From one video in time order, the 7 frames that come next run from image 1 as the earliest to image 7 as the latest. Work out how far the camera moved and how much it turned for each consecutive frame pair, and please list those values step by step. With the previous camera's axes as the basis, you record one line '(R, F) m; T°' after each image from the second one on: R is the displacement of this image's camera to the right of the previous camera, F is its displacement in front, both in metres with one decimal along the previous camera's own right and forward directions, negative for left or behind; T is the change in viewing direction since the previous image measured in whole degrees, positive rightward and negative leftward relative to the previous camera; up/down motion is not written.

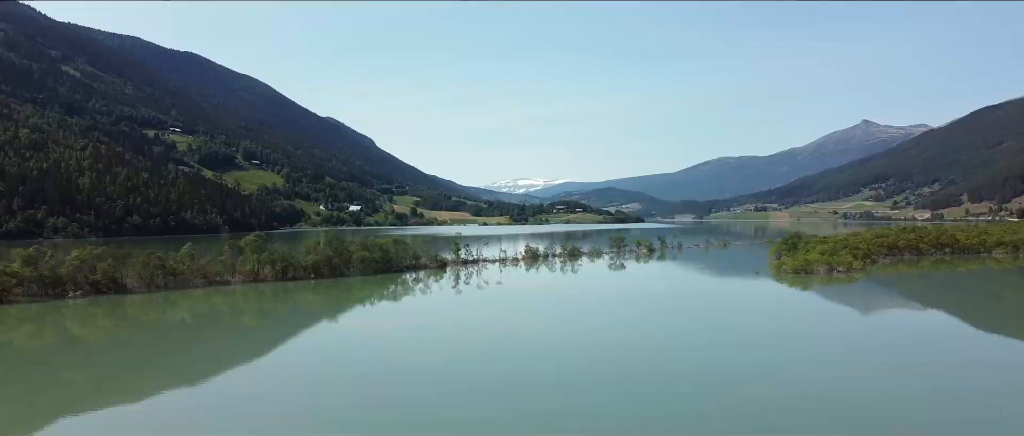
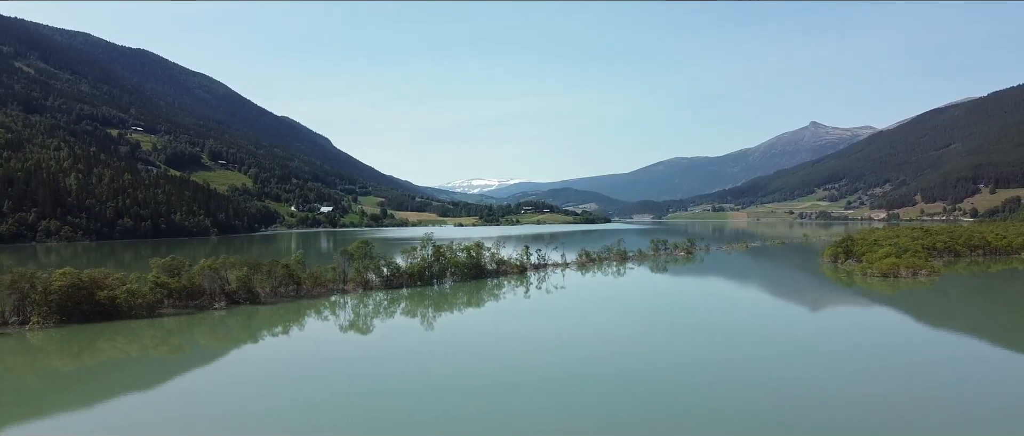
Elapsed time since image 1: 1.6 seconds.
(-6.7, +0.6) m; +2°
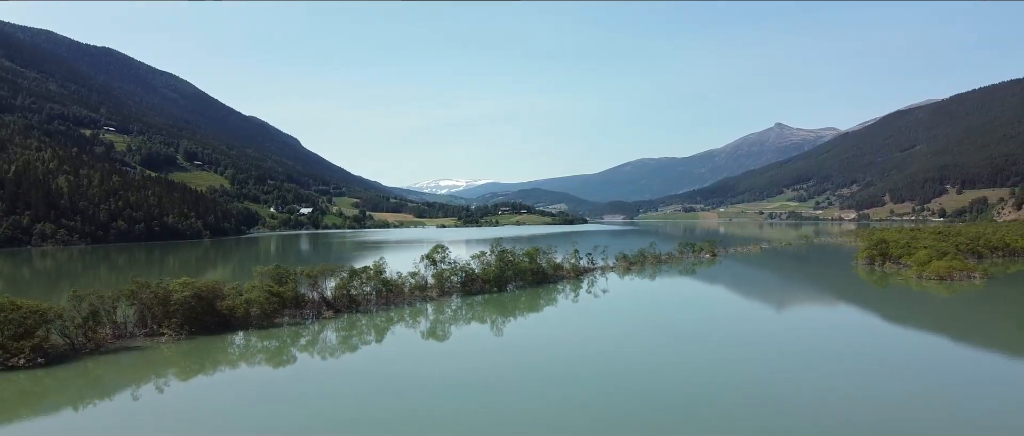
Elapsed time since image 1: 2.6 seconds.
(-4.6, +0.3) m; +1°
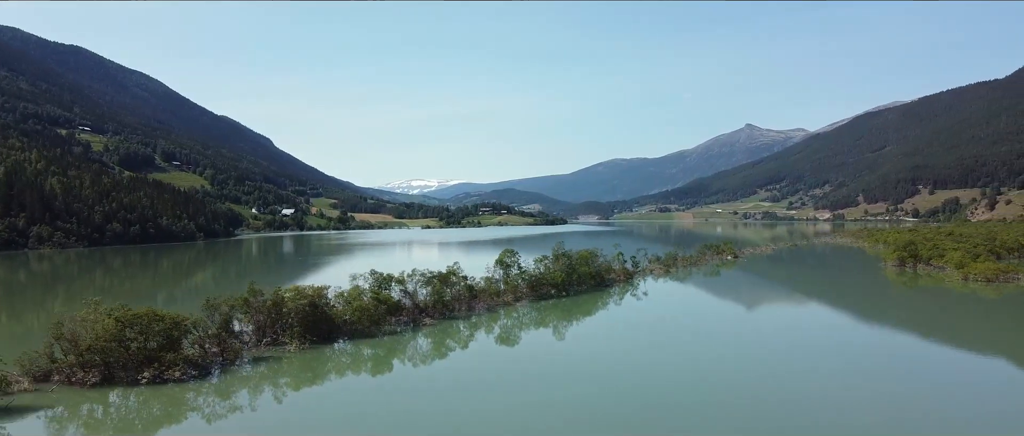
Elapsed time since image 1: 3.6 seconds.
(-4.0, +0.3) m; +1°
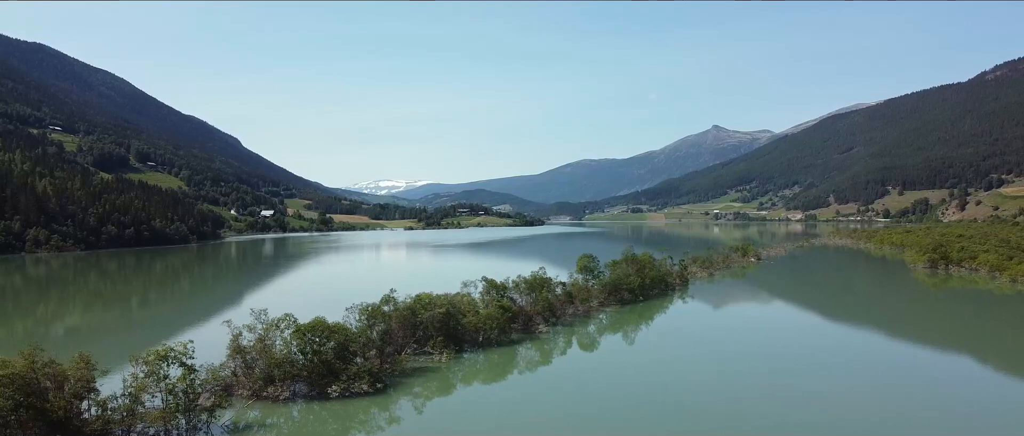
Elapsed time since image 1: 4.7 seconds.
(-4.4, +0.2) m; +1°
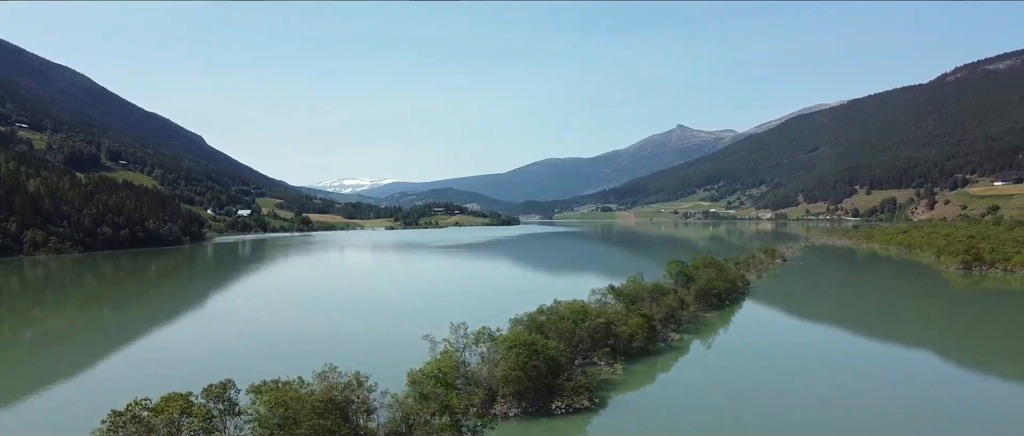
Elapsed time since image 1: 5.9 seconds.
(-5.0, +0.2) m; +1°
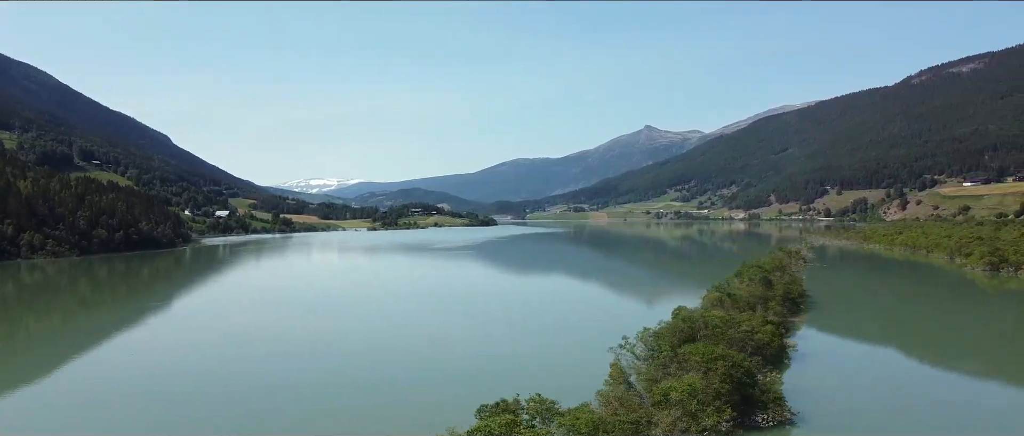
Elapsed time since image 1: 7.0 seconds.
(-4.5, +0.2) m; +1°
